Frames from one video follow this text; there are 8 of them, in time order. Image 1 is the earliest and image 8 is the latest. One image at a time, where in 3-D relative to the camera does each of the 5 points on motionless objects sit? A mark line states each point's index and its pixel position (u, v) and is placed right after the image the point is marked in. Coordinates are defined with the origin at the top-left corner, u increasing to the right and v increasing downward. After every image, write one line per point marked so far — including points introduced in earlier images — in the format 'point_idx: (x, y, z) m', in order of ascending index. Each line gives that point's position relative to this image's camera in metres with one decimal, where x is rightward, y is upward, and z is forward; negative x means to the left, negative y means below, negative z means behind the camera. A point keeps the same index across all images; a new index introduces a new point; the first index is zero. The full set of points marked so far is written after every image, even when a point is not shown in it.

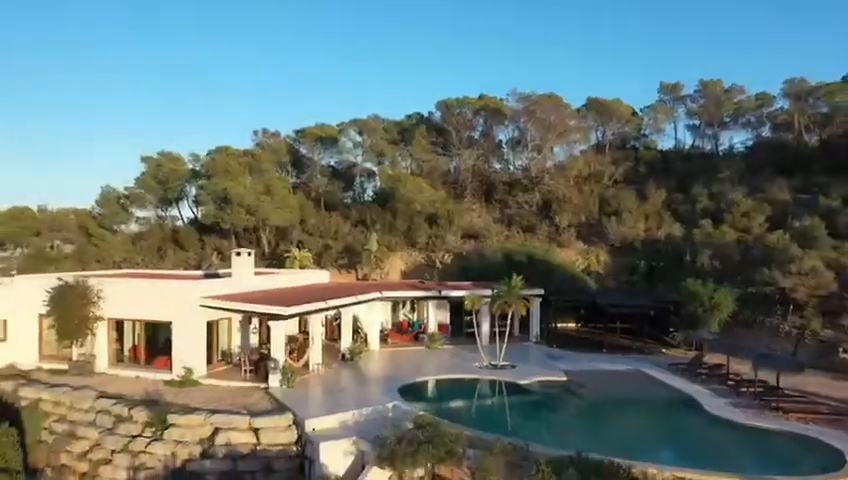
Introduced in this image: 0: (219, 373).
0: (-4.2, -2.7, +14.7) m
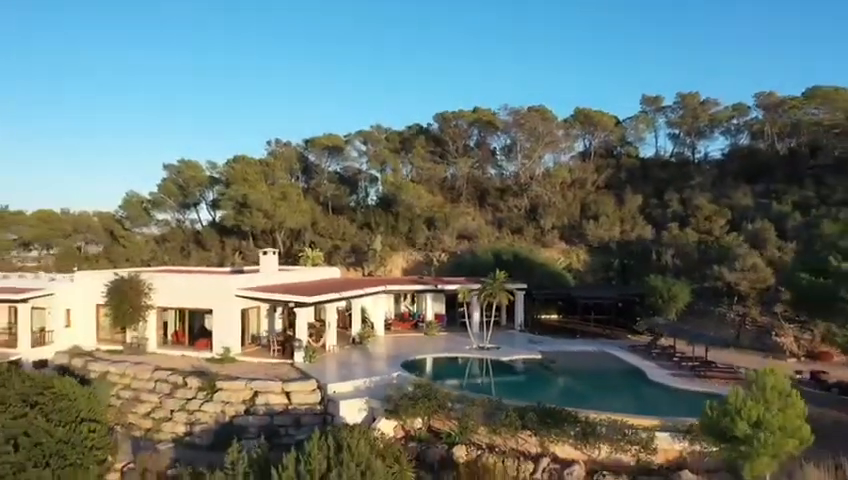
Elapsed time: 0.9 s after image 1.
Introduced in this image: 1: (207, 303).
0: (-4.2, -2.7, +17.5) m
1: (-5.3, -1.6, +17.6) m
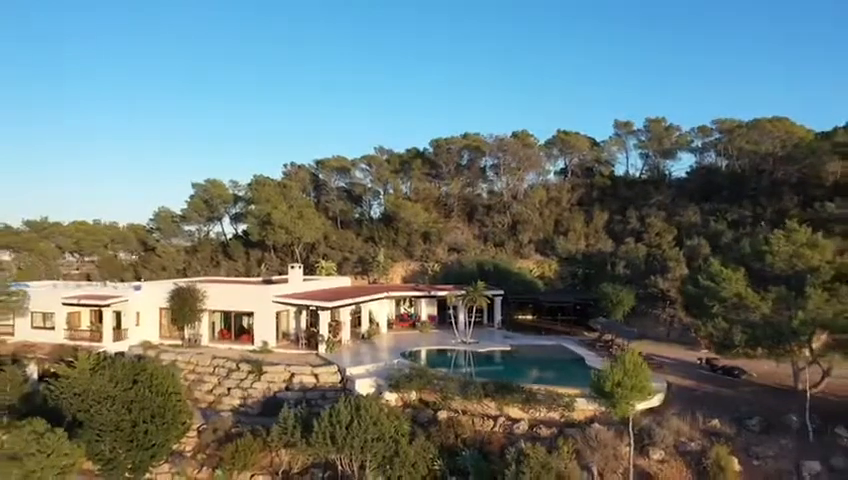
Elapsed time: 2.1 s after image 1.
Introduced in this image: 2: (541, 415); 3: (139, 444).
0: (-4.4, -3.3, +22.4) m
1: (-5.5, -2.1, +22.5) m
2: (+2.7, -4.0, +16.3) m
3: (-6.5, -4.6, +16.1) m
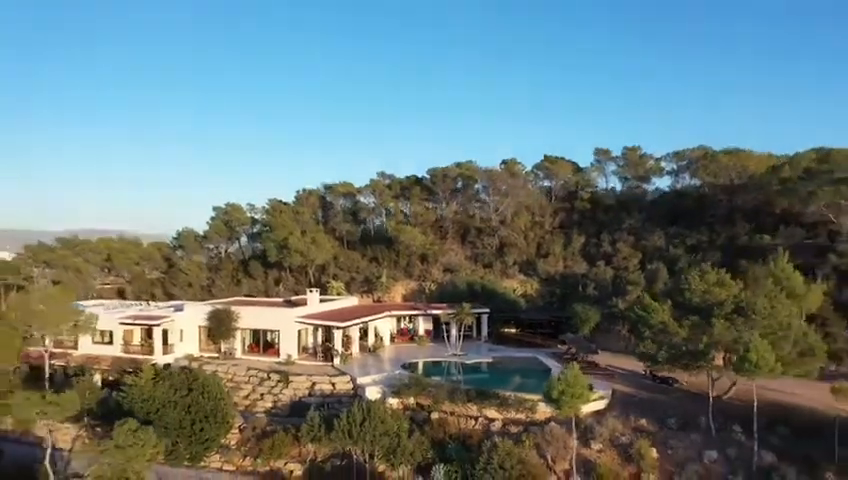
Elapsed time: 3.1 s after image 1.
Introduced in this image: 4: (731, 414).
0: (-4.6, -4.4, +26.9) m
1: (-5.6, -3.3, +27.0) m
2: (+2.5, -5.1, +20.8) m
3: (-6.7, -5.8, +20.6) m
4: (+8.5, -4.8, +19.5) m
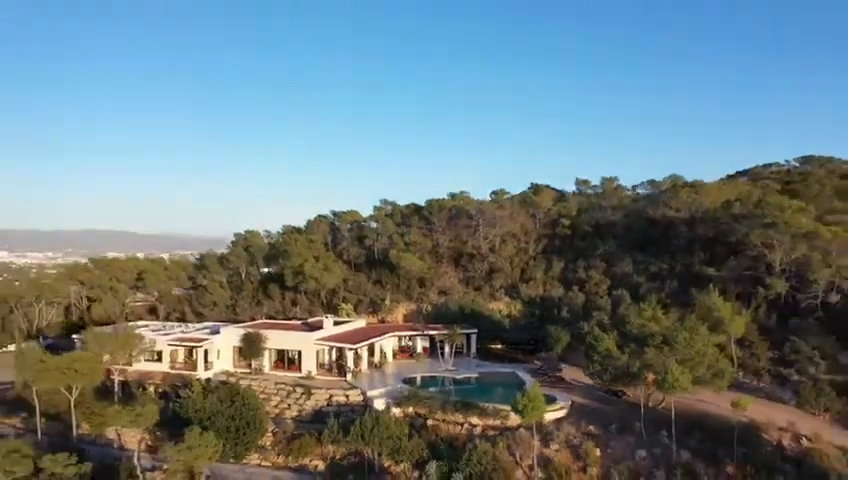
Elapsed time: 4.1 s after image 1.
0: (-4.7, -6.1, +32.3) m
1: (-5.7, -4.9, +32.4) m
2: (+2.4, -6.7, +26.2) m
3: (-6.8, -7.4, +26.0) m
4: (+8.3, -6.4, +24.9) m
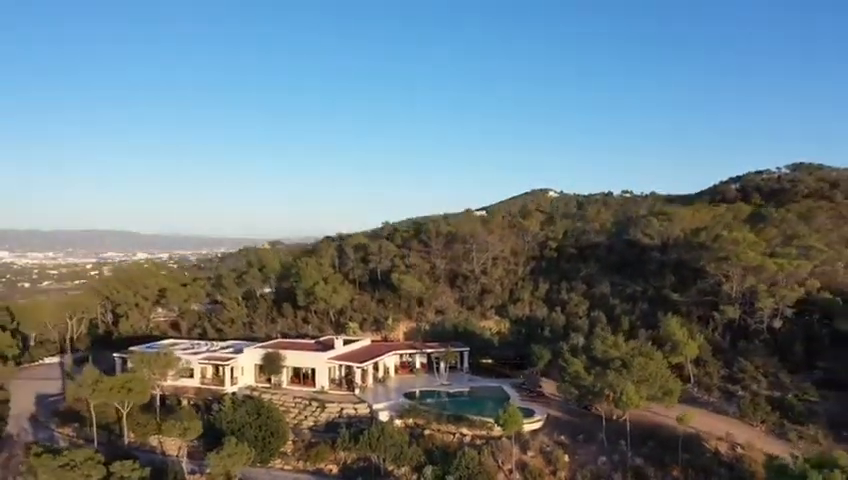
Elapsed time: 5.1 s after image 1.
0: (-4.8, -7.7, +37.1) m
1: (-5.8, -6.6, +37.2) m
2: (+2.3, -8.4, +30.9) m
3: (-6.9, -9.0, +30.8) m
4: (+8.2, -8.1, +29.7) m
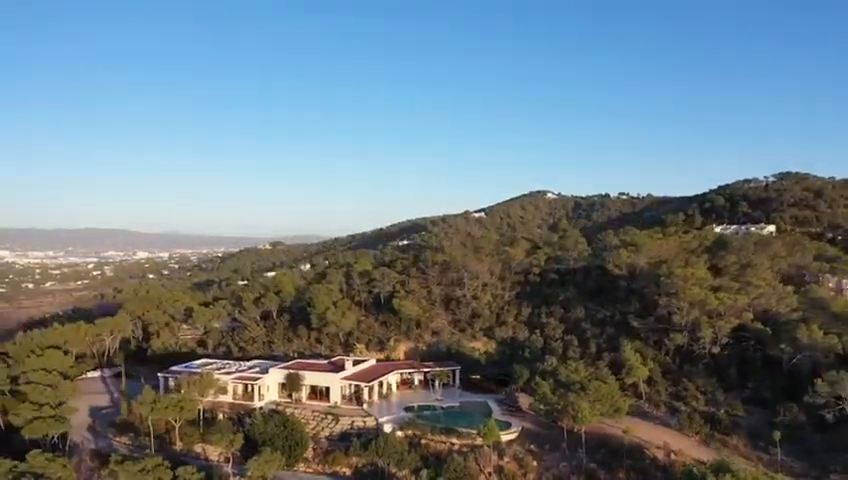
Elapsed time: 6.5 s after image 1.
0: (-5.0, -10.1, +44.1) m
1: (-6.0, -9.0, +44.2) m
2: (+2.1, -10.8, +37.9) m
3: (-7.1, -11.5, +37.8) m
4: (+8.1, -10.5, +36.7) m
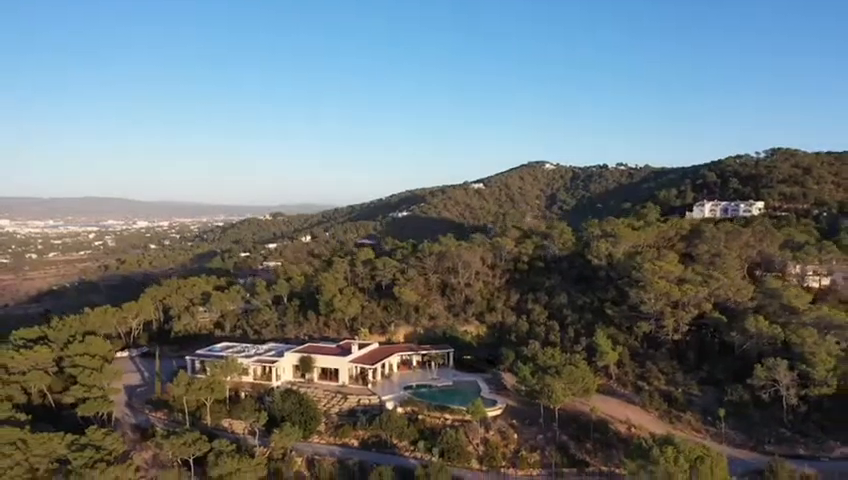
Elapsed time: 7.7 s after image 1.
0: (-5.1, -10.1, +50.1) m
1: (-6.2, -8.9, +50.1) m
2: (+2.0, -11.0, +44.0) m
3: (-7.2, -11.7, +43.9) m
4: (+7.9, -10.7, +42.7) m
